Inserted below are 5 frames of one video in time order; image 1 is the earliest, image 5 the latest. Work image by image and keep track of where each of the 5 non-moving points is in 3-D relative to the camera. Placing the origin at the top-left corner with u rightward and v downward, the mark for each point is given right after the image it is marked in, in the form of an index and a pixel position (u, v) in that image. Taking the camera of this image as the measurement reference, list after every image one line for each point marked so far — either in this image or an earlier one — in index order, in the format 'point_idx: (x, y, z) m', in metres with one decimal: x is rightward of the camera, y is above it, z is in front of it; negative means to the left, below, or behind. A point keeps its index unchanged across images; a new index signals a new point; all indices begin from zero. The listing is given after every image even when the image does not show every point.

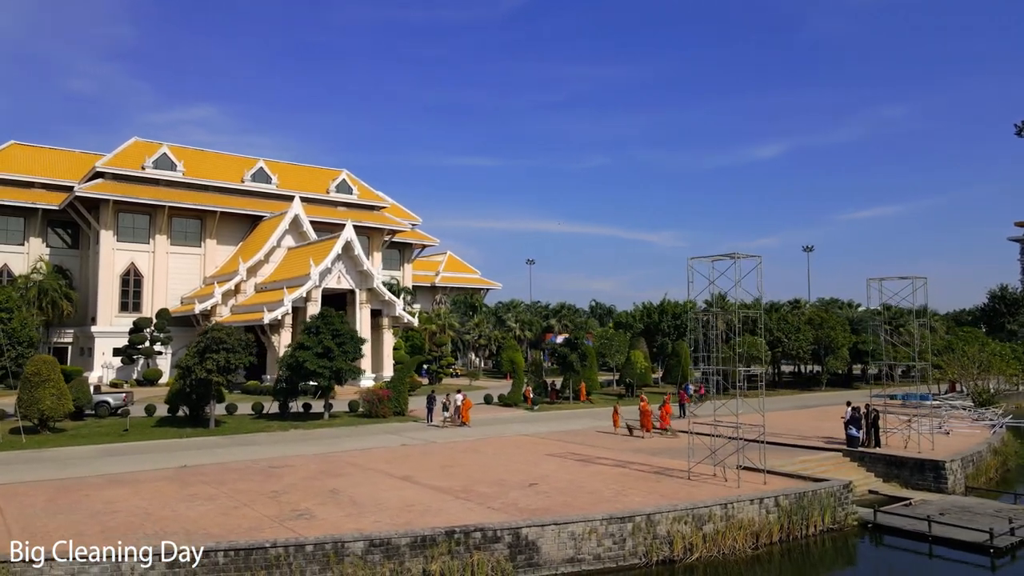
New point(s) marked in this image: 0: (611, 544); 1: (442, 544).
0: (+1.5, -3.8, +10.8) m
1: (-1.0, -3.5, +9.9) m
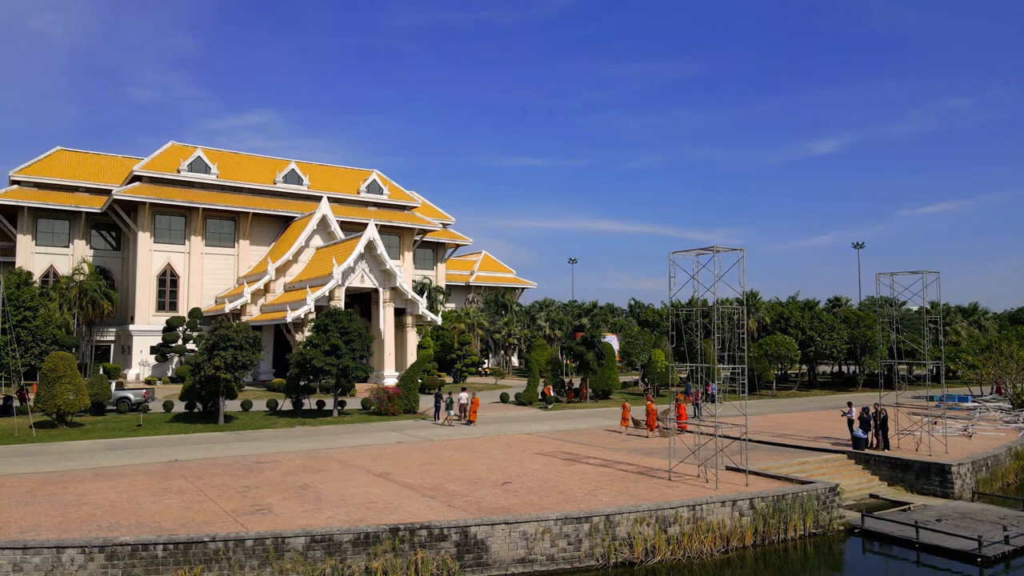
0: (+0.8, -3.8, +10.5) m
1: (-1.7, -3.4, +9.8) m
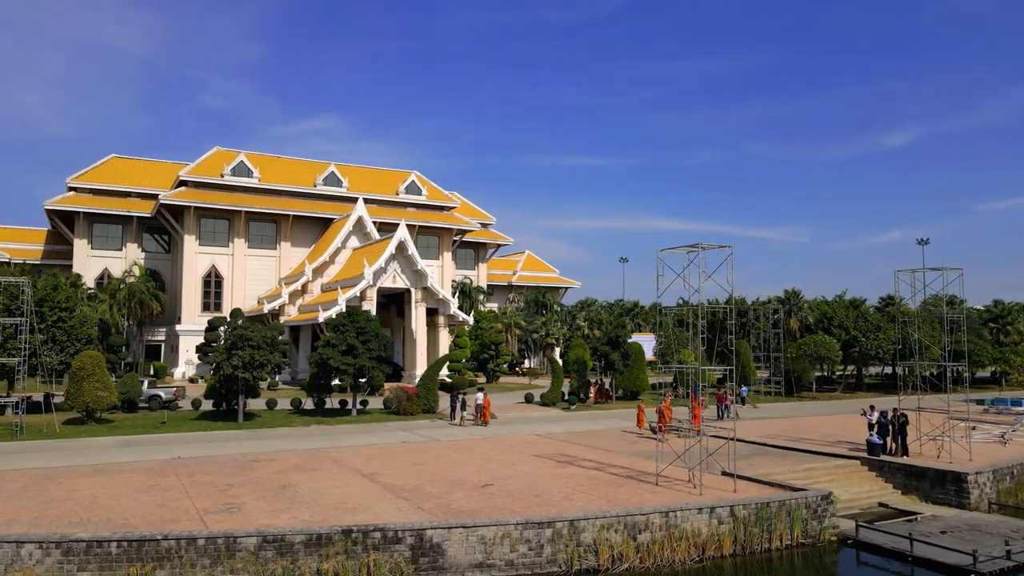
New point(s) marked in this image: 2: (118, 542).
0: (+0.2, -3.7, +10.3) m
1: (-2.3, -3.4, +9.7) m
2: (-5.1, -3.3, +9.3) m
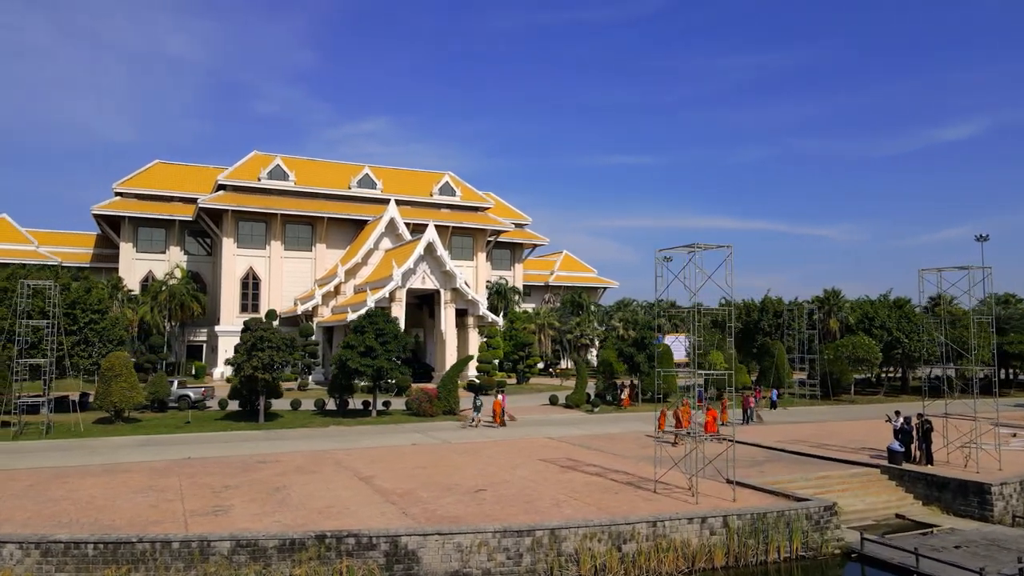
0: (-0.1, -3.8, +10.0) m
1: (-2.7, -3.5, +9.6) m
2: (-5.4, -3.3, +9.4) m
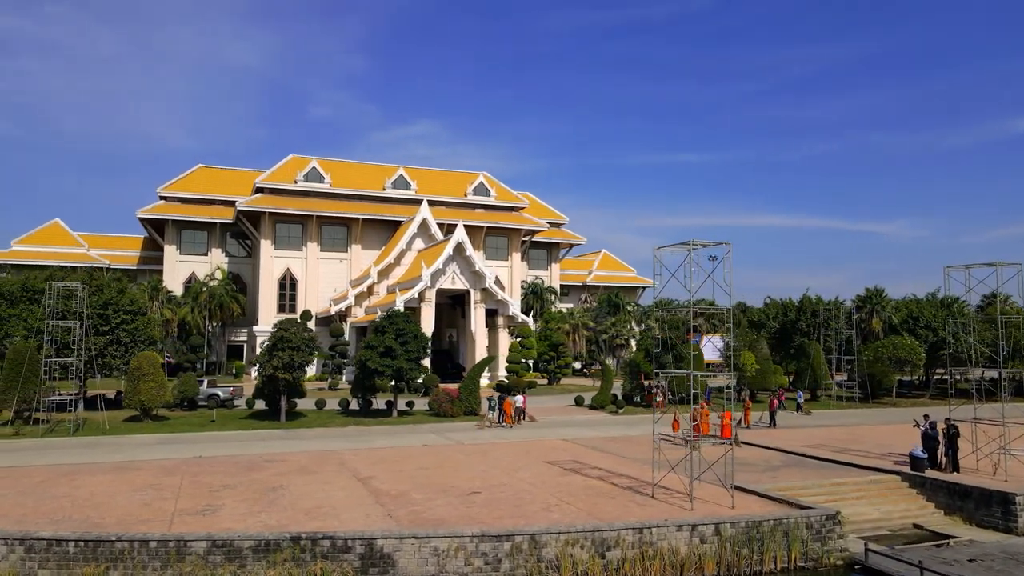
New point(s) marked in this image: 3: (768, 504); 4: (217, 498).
0: (-0.4, -3.8, +9.8) m
1: (-3.0, -3.5, +9.6) m
2: (-5.8, -3.3, +9.5) m
3: (+4.3, -3.6, +12.0) m
4: (-5.1, -3.6, +12.4) m
